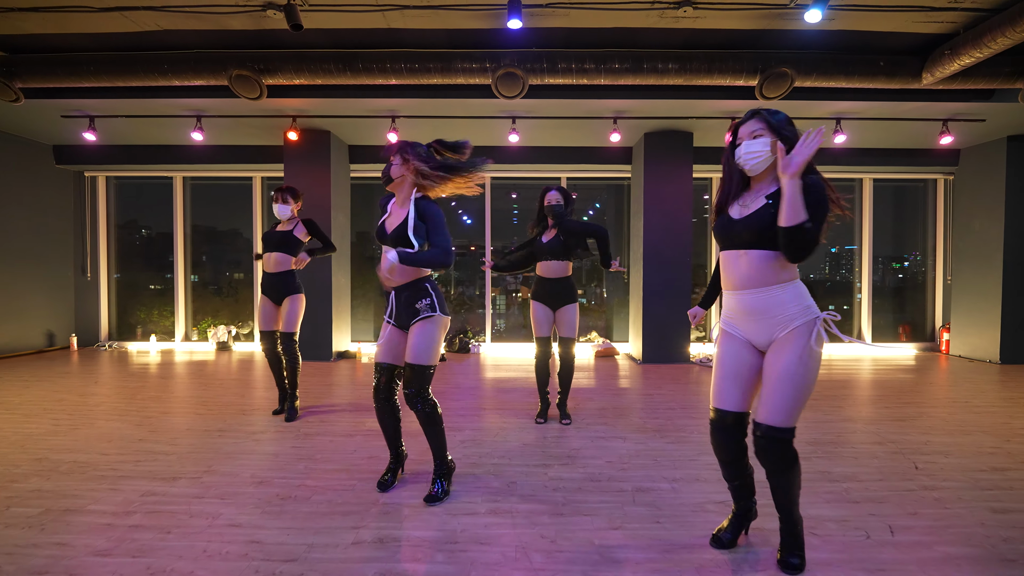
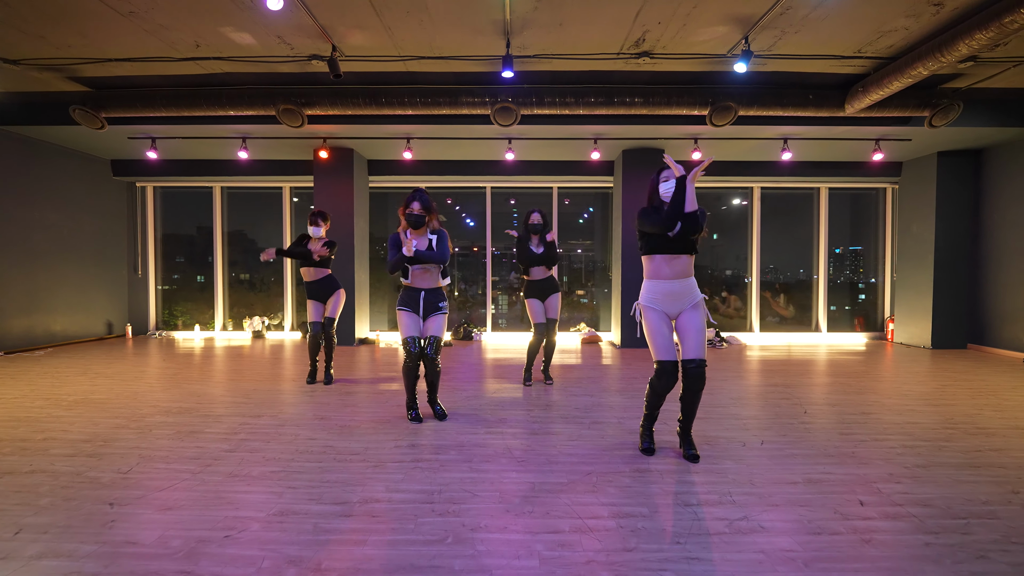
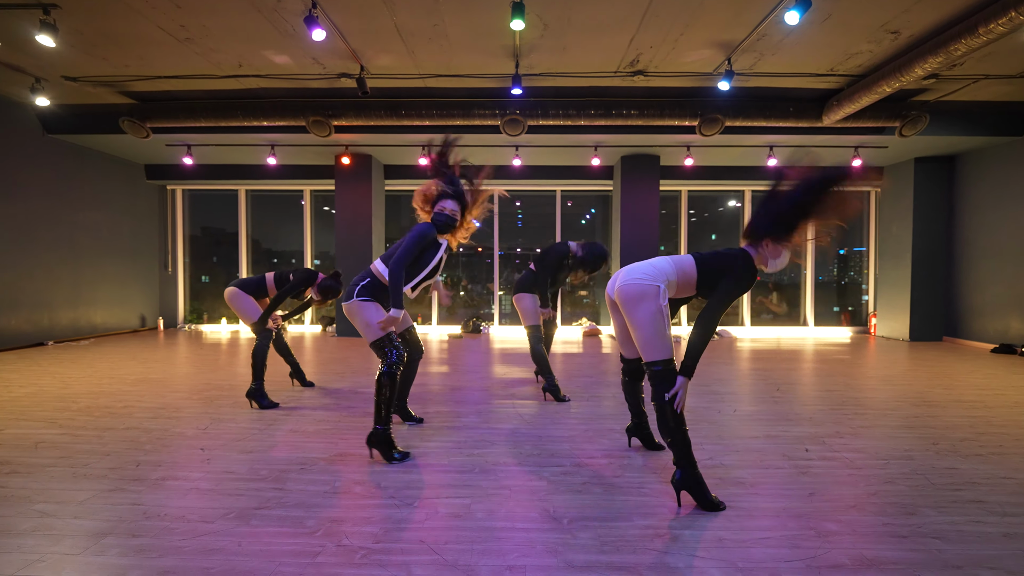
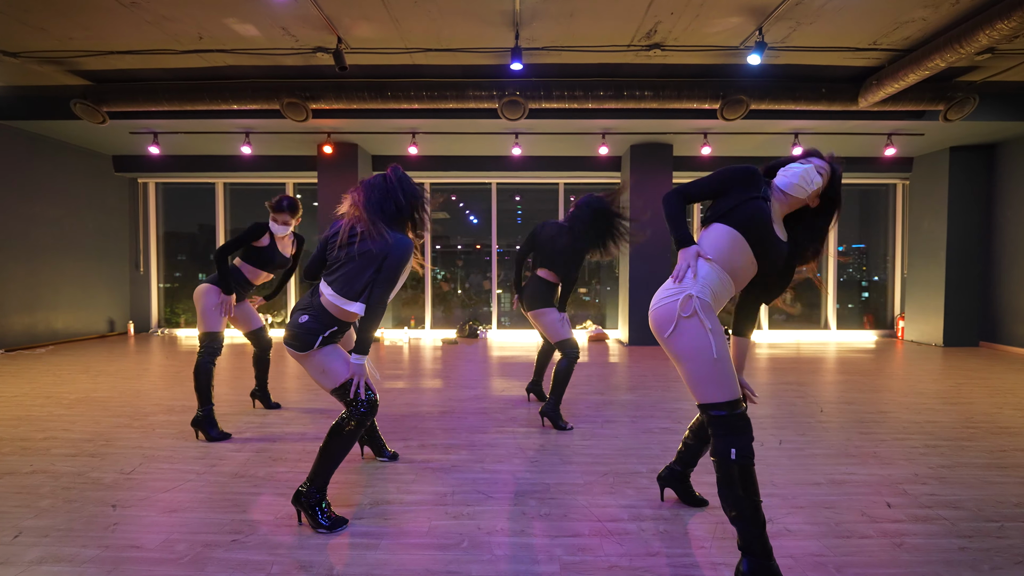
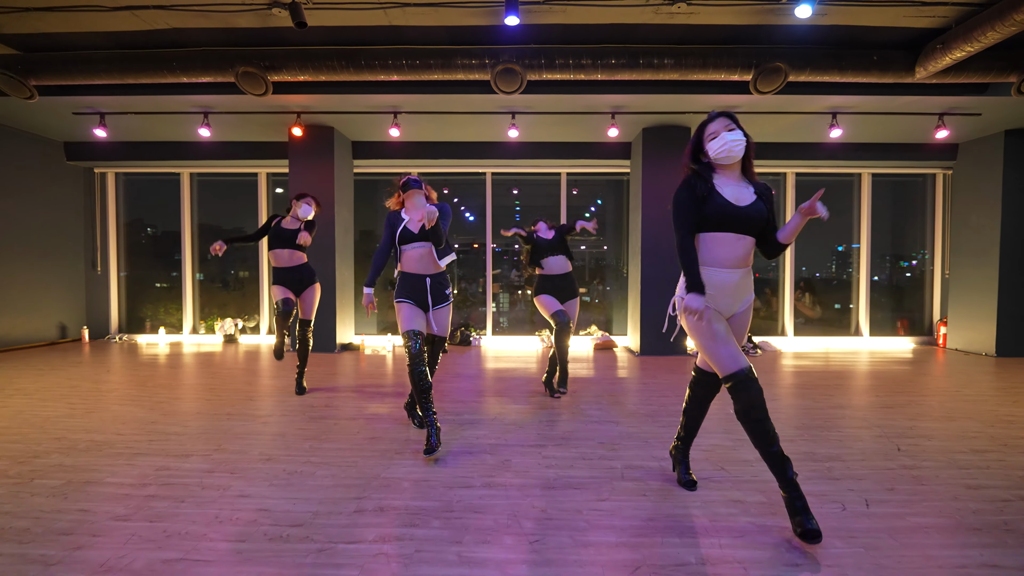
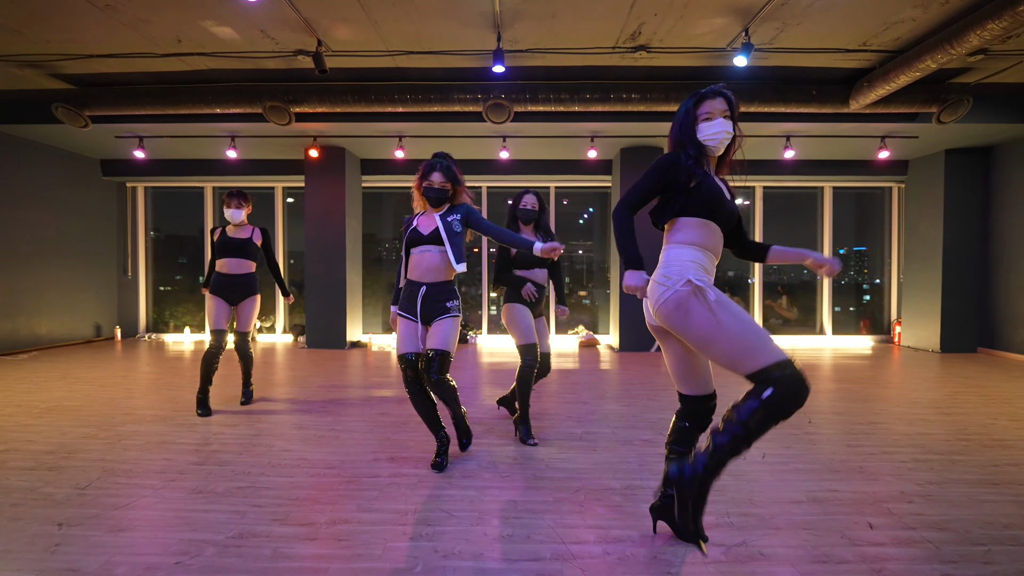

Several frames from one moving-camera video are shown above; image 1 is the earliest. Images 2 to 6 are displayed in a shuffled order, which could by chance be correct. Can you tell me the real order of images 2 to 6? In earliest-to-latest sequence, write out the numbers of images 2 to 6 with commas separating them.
2, 5, 6, 3, 4
